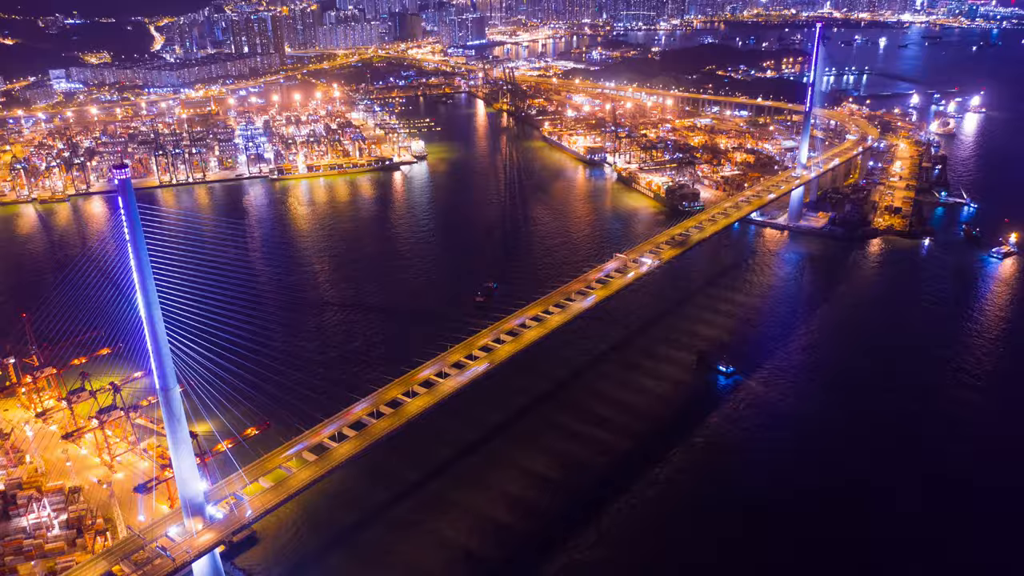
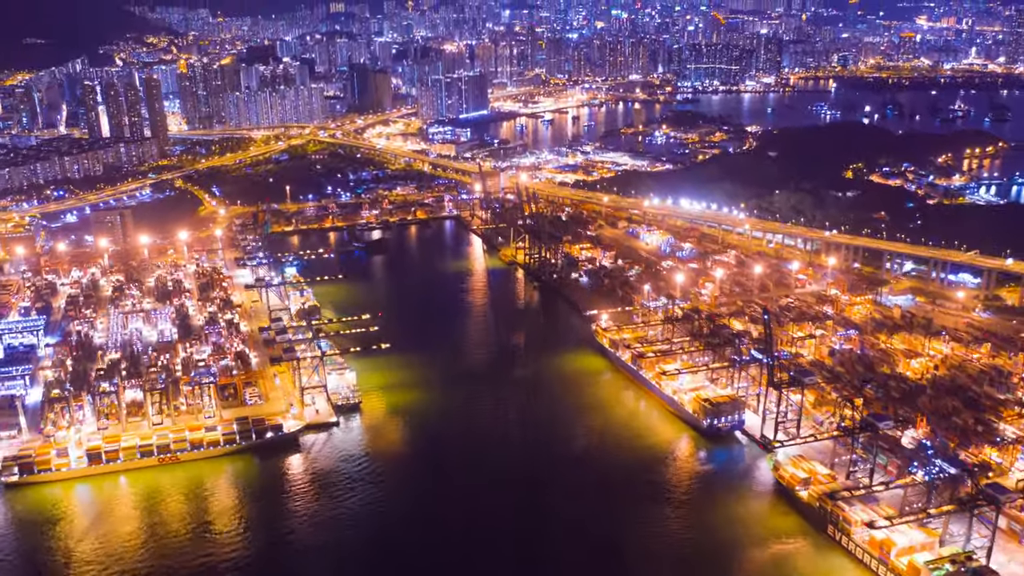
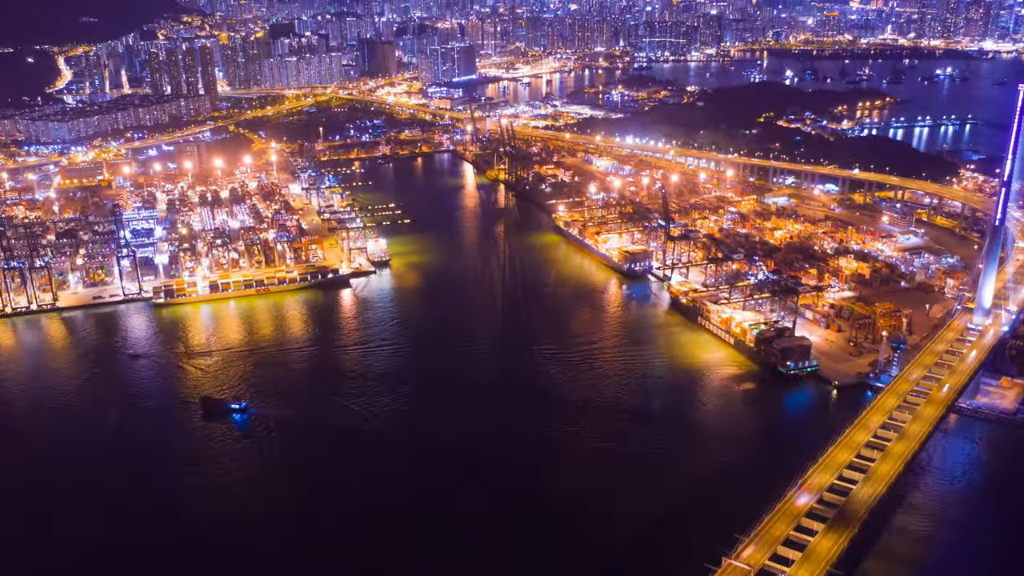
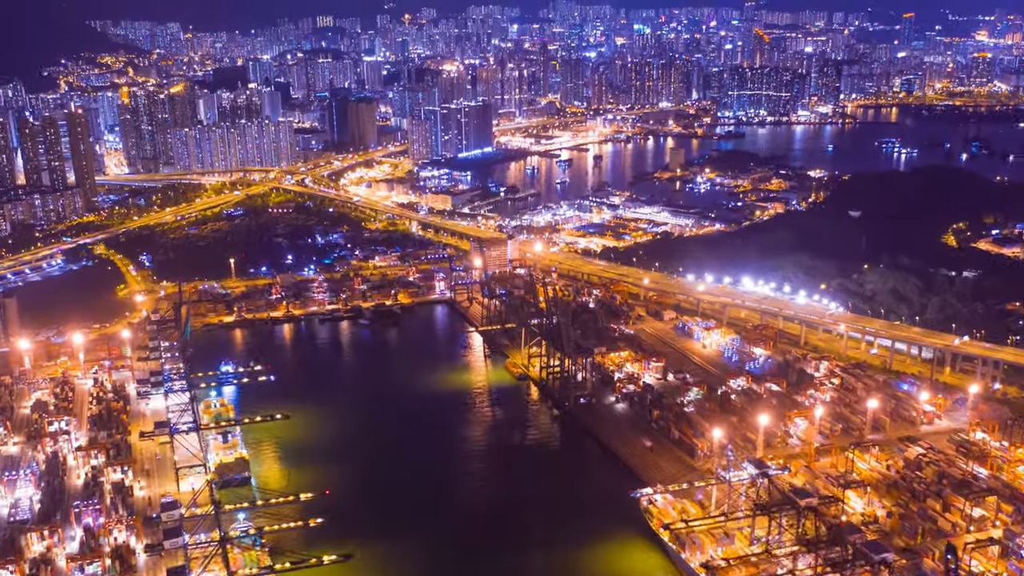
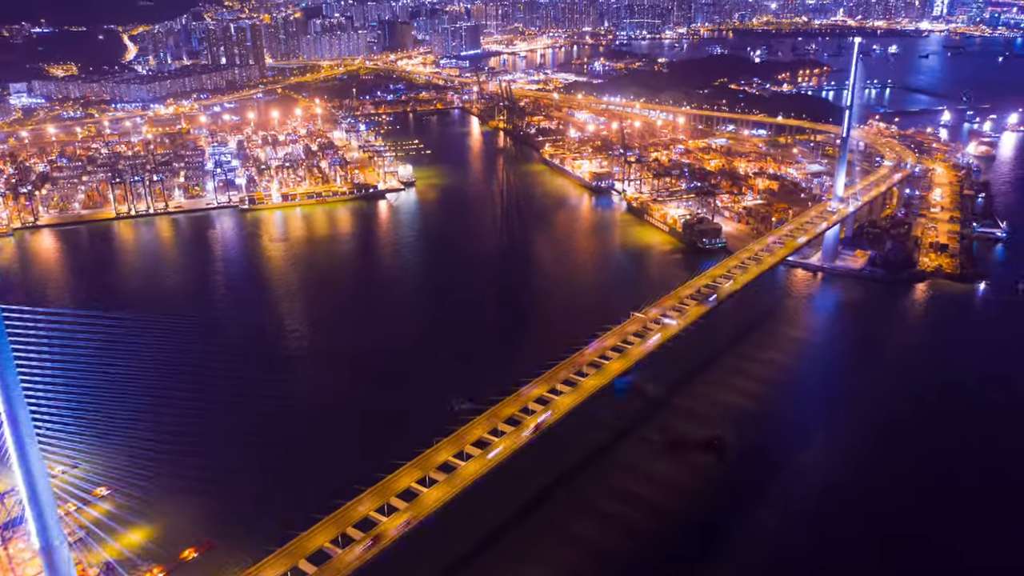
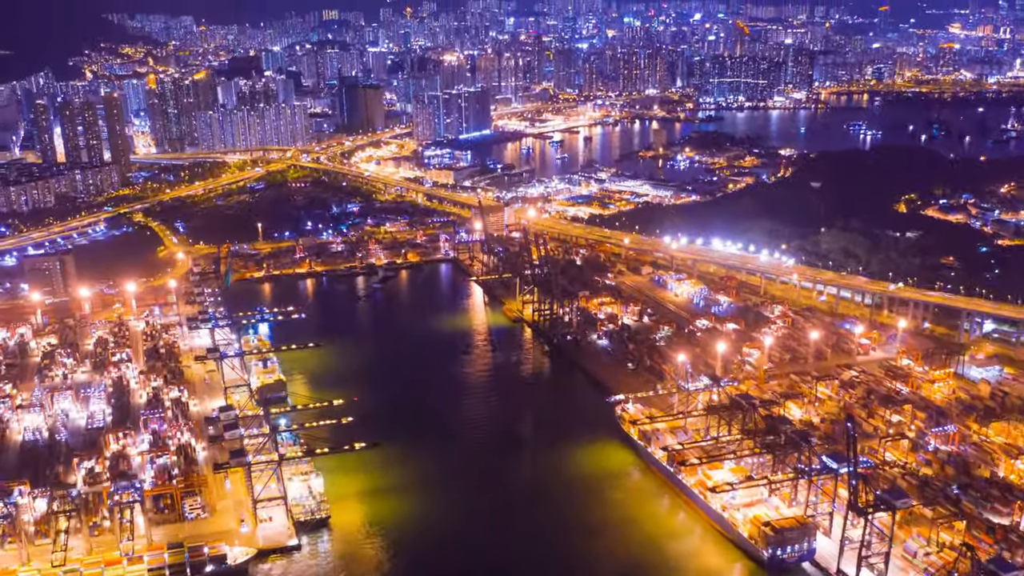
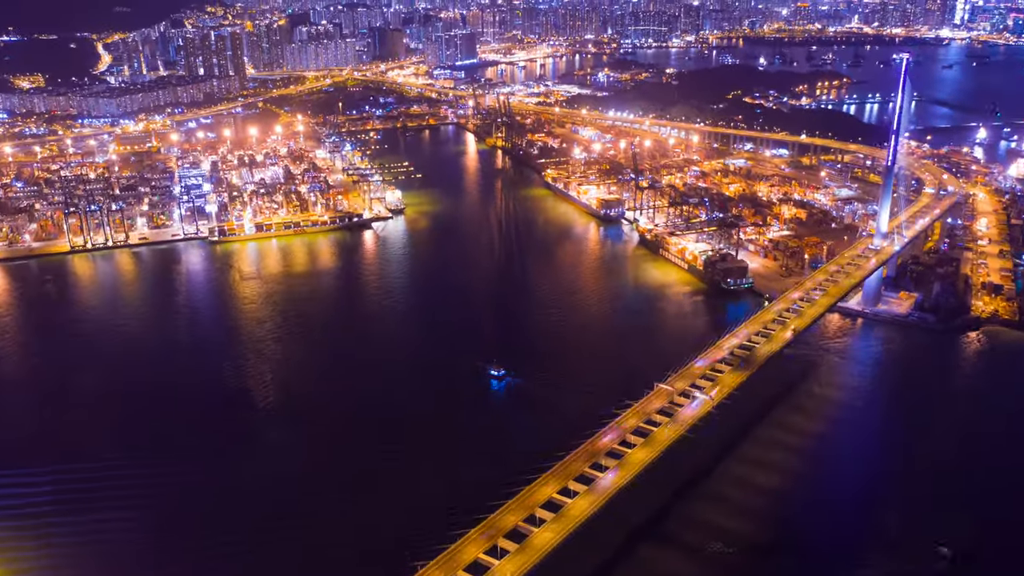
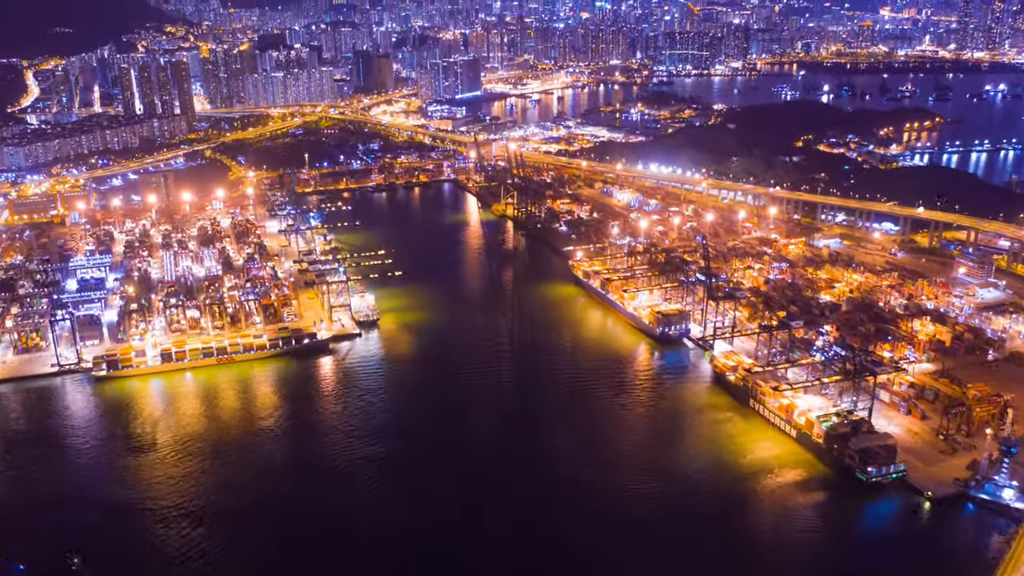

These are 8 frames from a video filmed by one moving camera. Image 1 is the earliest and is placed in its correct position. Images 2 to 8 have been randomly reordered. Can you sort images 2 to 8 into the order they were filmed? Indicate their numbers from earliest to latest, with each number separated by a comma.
5, 7, 3, 8, 2, 6, 4
